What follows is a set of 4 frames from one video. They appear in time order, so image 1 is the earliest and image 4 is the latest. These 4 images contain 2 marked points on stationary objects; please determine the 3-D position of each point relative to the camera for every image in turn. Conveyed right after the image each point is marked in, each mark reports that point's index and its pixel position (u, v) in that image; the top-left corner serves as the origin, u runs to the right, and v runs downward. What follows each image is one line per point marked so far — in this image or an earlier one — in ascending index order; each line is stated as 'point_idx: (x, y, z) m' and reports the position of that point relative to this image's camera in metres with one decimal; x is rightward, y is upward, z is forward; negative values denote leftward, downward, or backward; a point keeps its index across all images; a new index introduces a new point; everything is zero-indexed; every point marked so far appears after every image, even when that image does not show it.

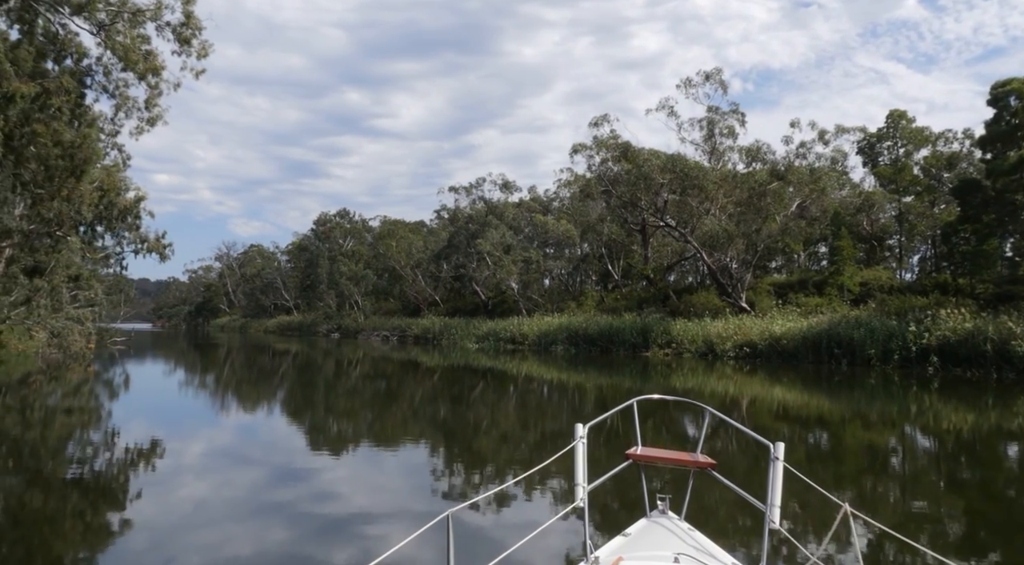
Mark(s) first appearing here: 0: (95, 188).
0: (-7.9, +1.8, +13.7) m
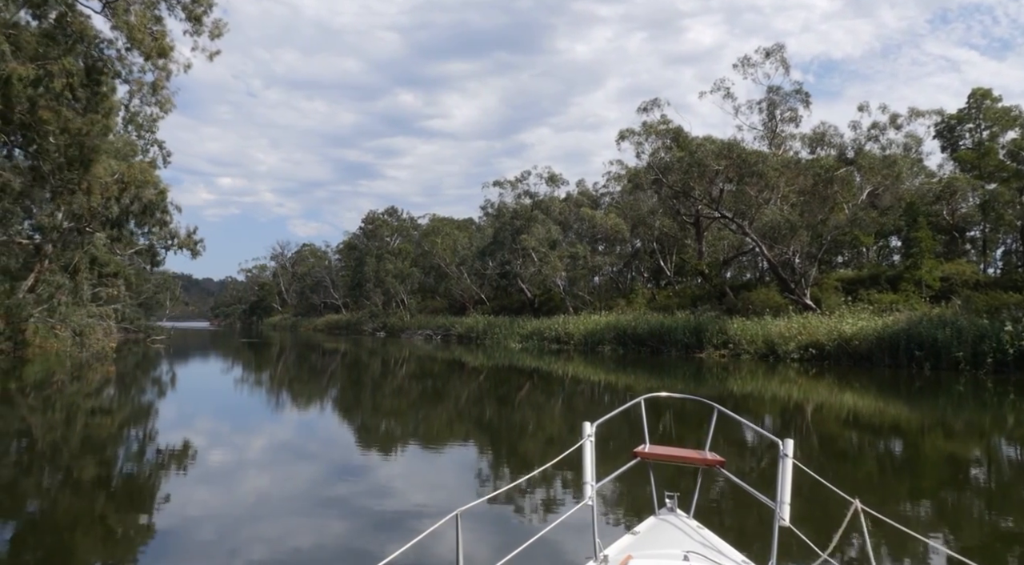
0: (-7.2, +1.9, +13.2) m
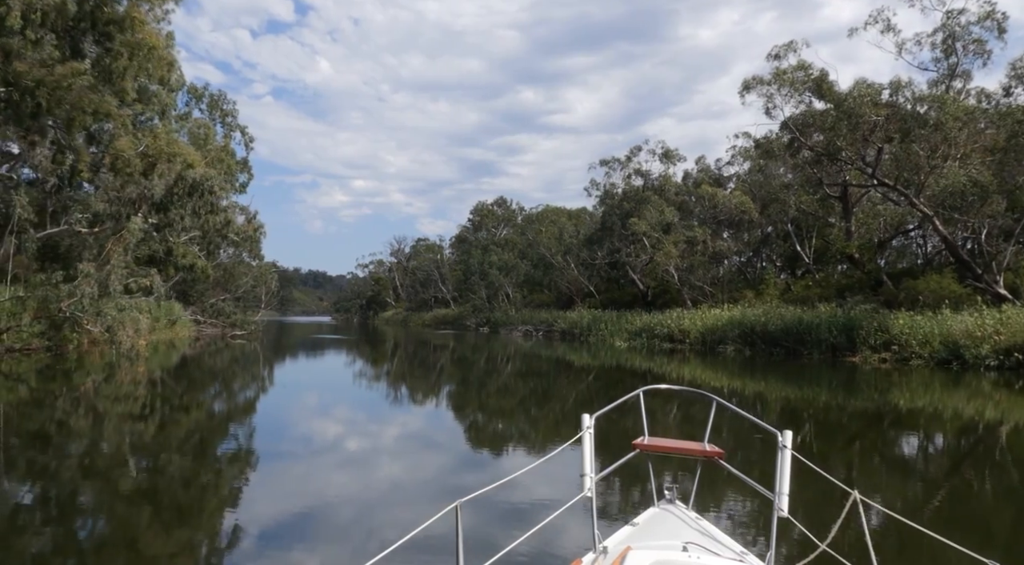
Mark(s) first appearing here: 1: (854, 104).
0: (-5.8, +2.1, +11.5) m
1: (+8.3, +4.2, +17.9) m
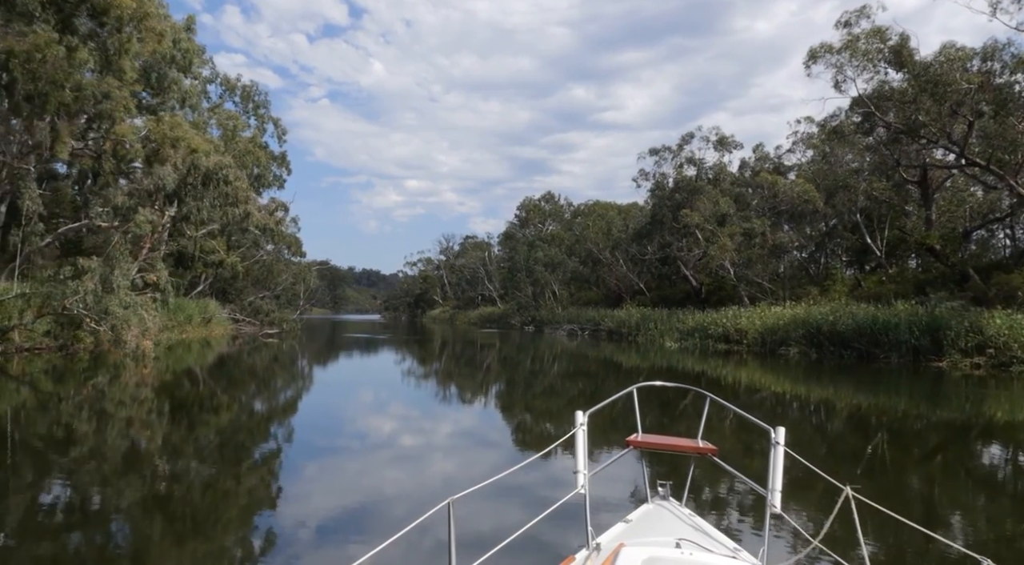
0: (-5.3, +2.1, +10.7) m
1: (+9.2, +4.3, +16.0) m
